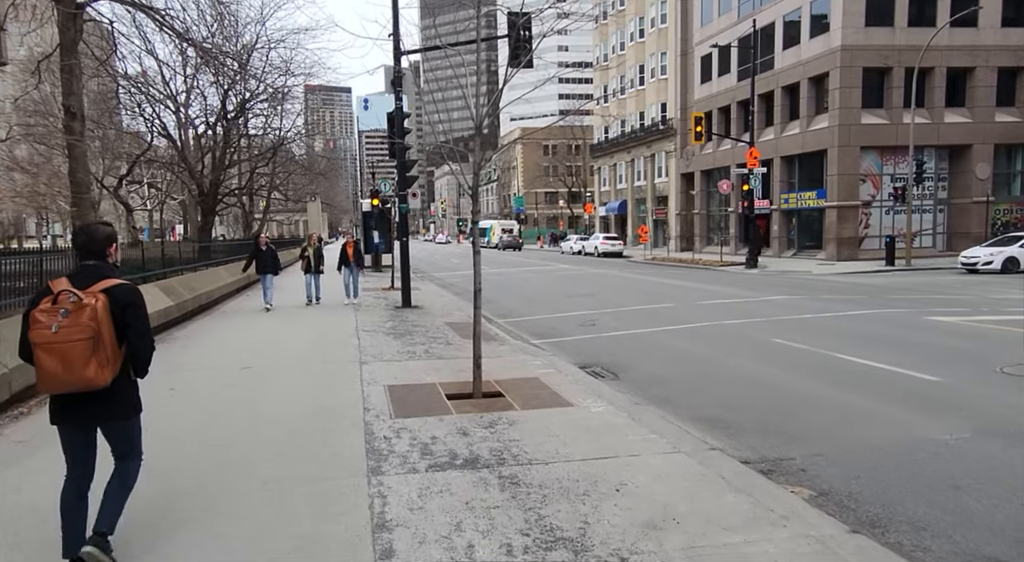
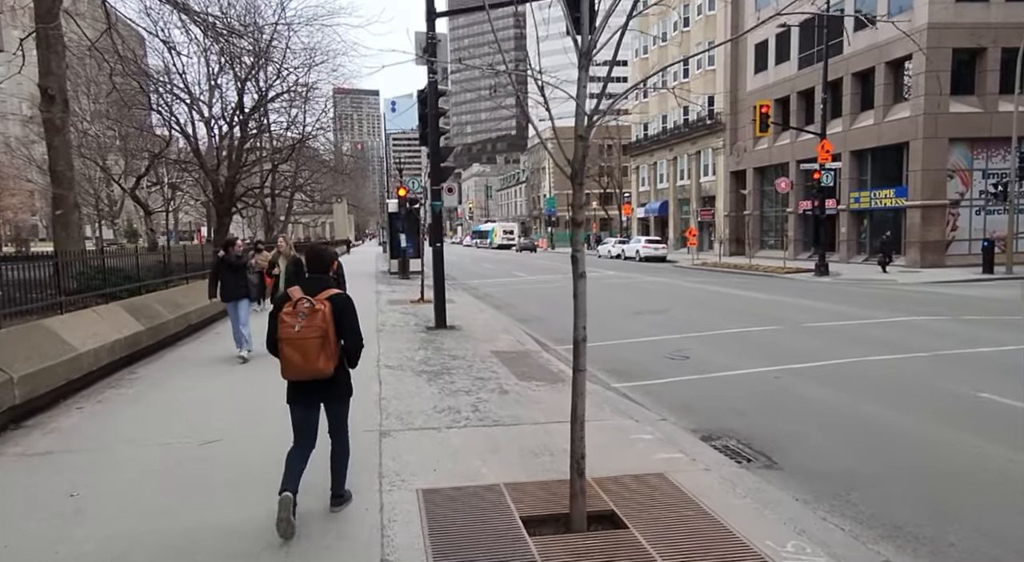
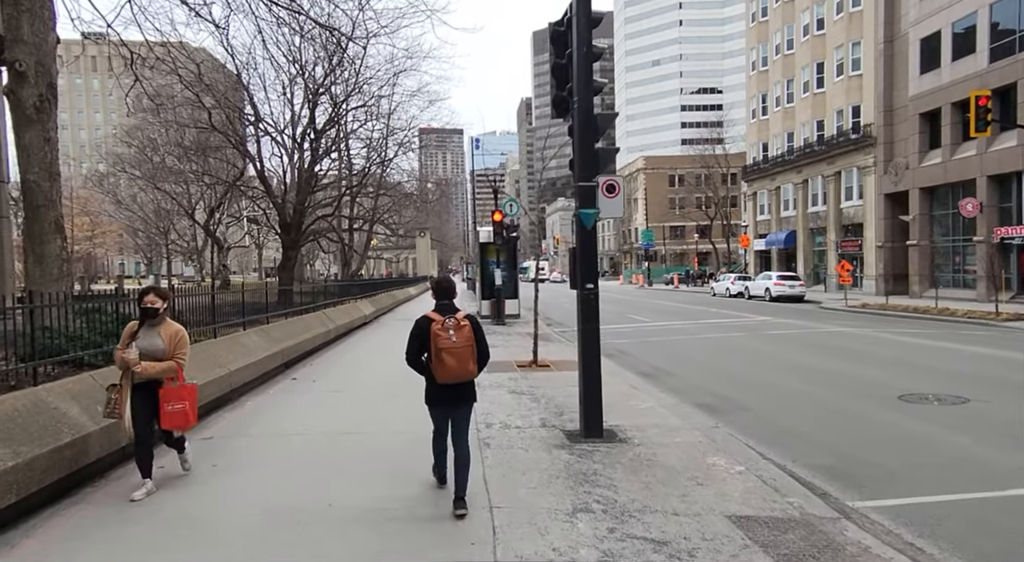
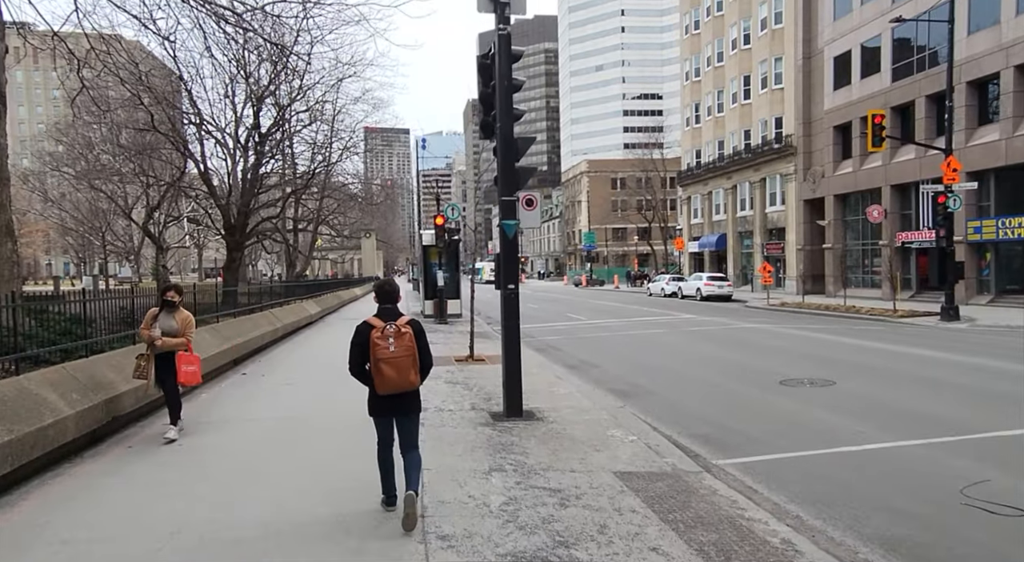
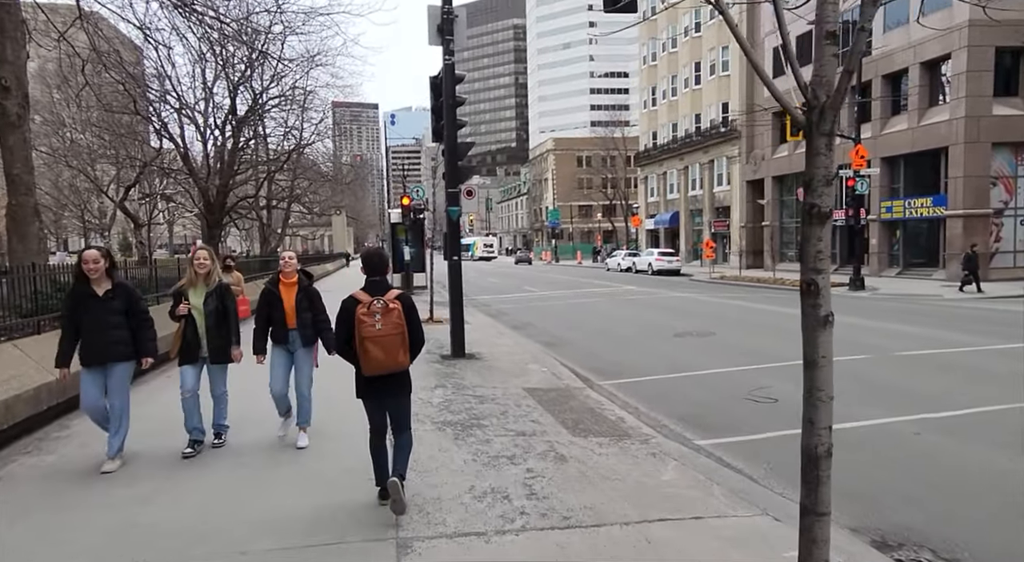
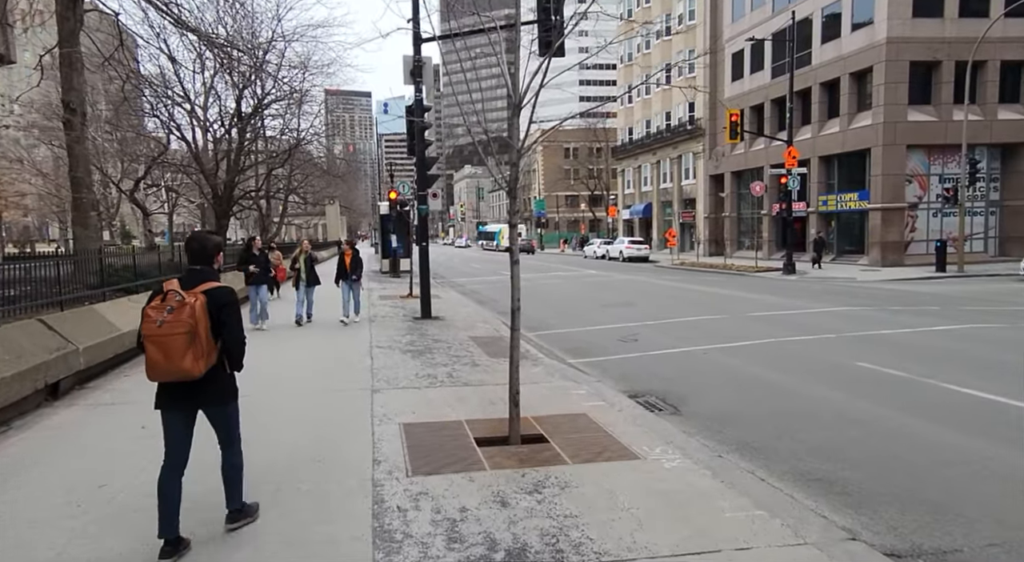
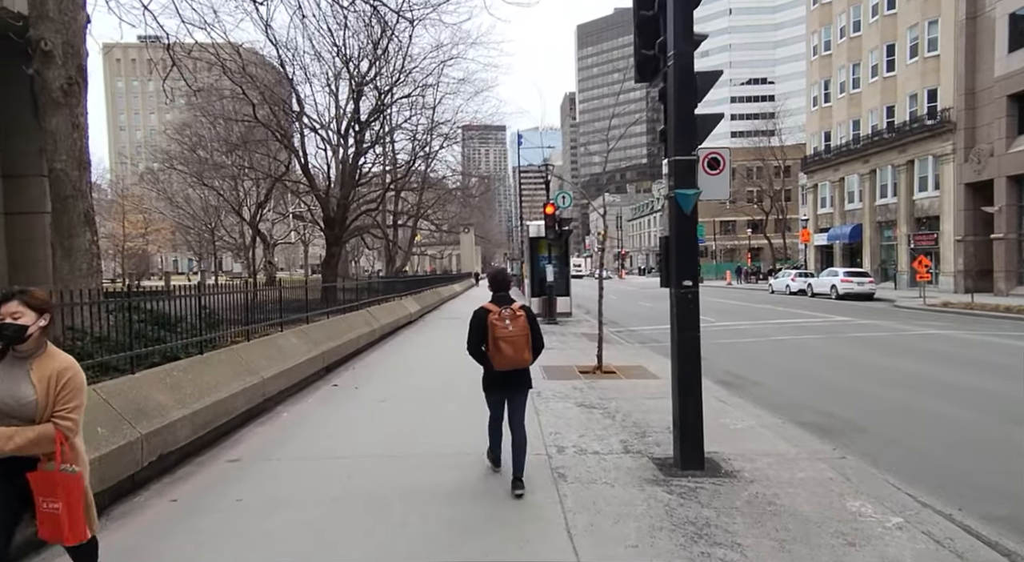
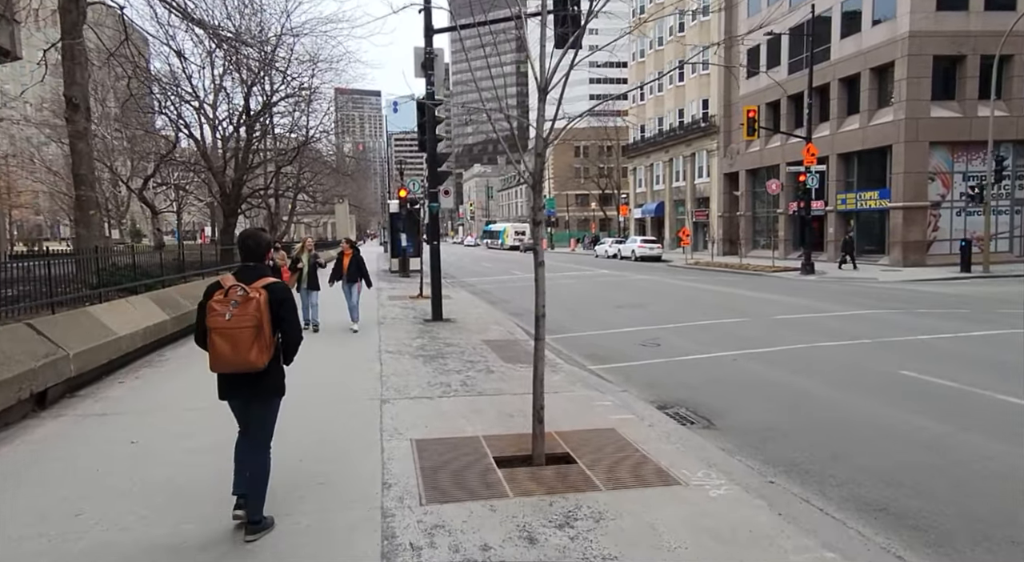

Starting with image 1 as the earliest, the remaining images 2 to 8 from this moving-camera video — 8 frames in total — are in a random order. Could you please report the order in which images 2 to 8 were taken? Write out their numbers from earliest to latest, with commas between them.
6, 8, 2, 5, 4, 3, 7
